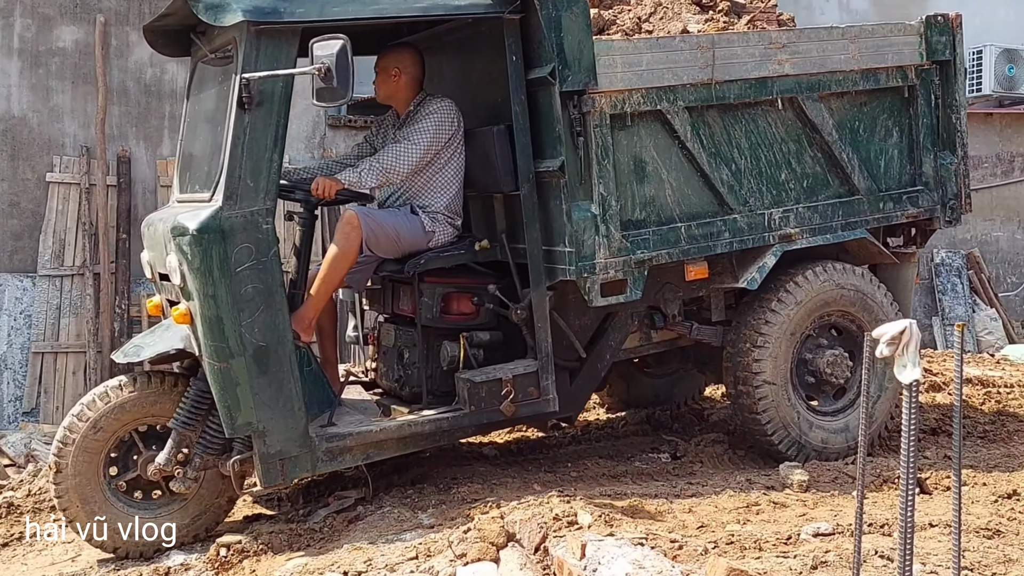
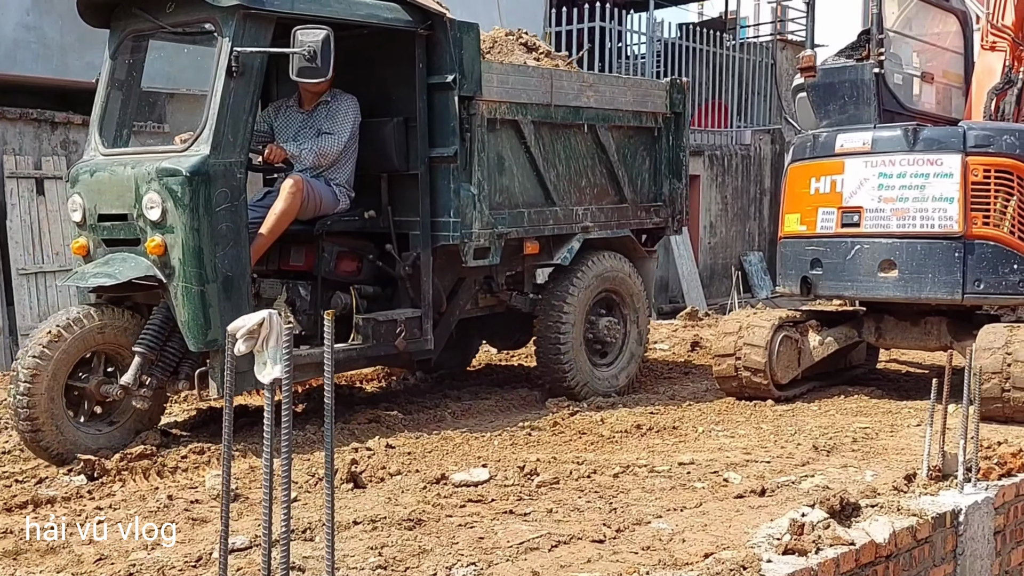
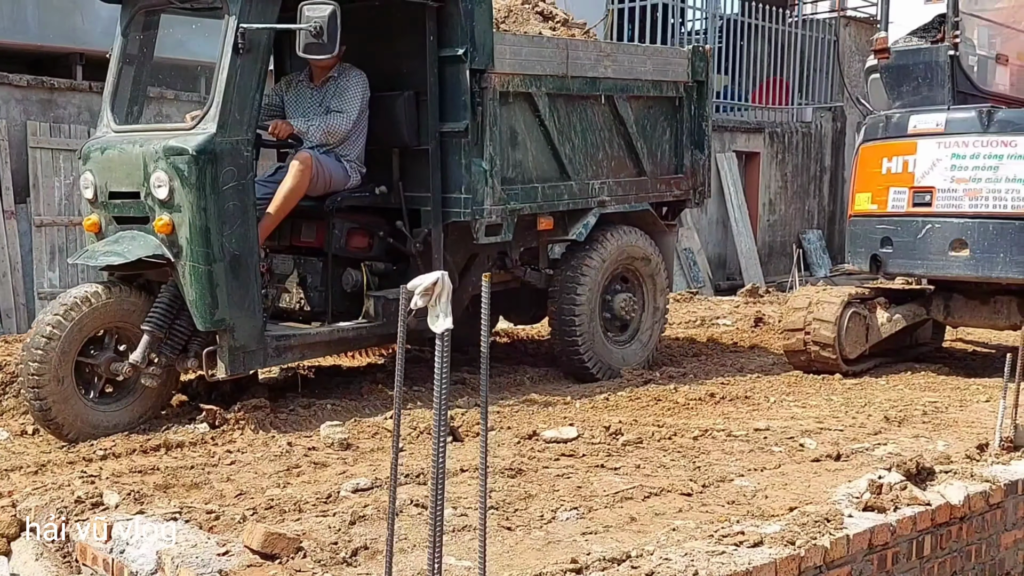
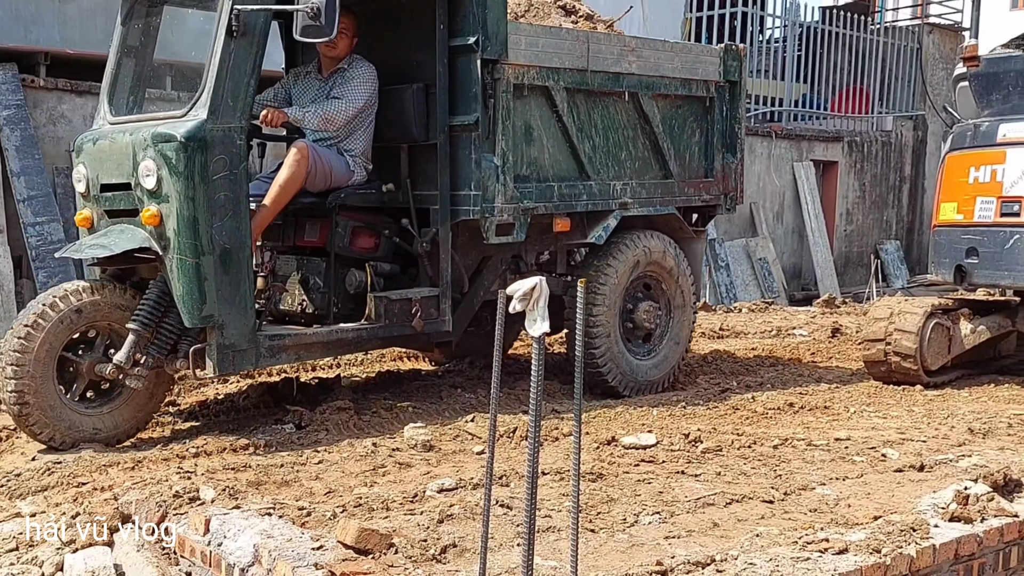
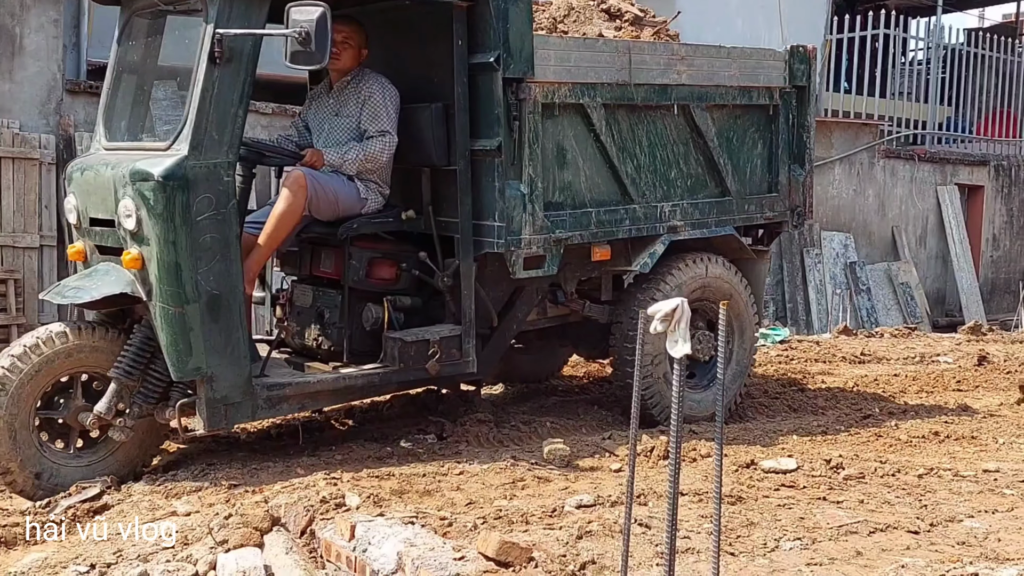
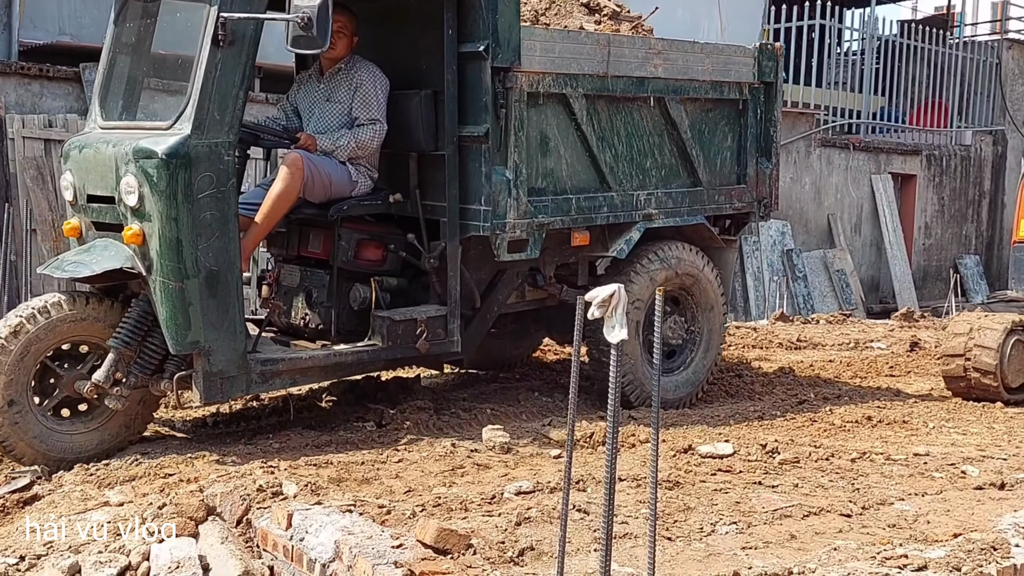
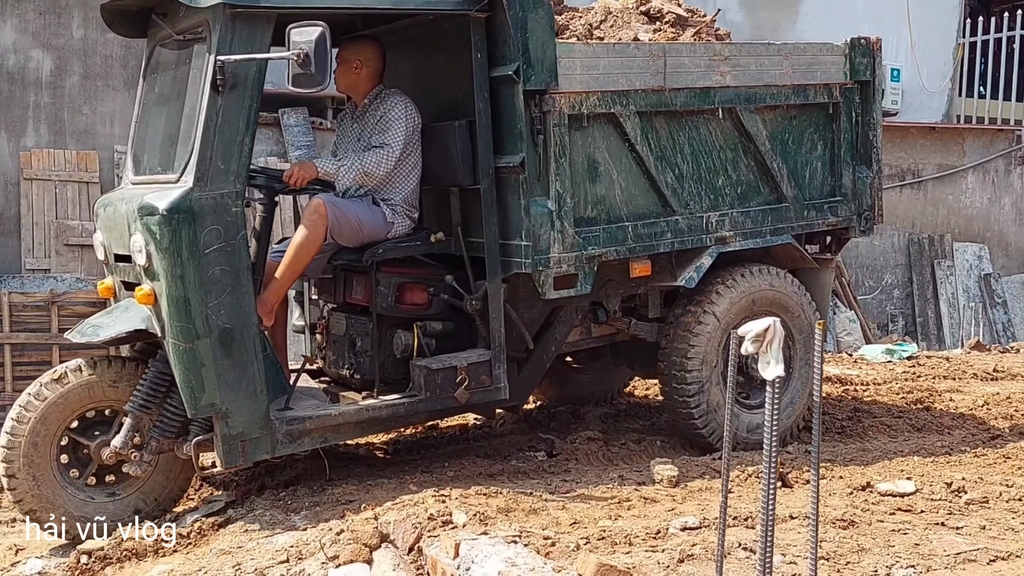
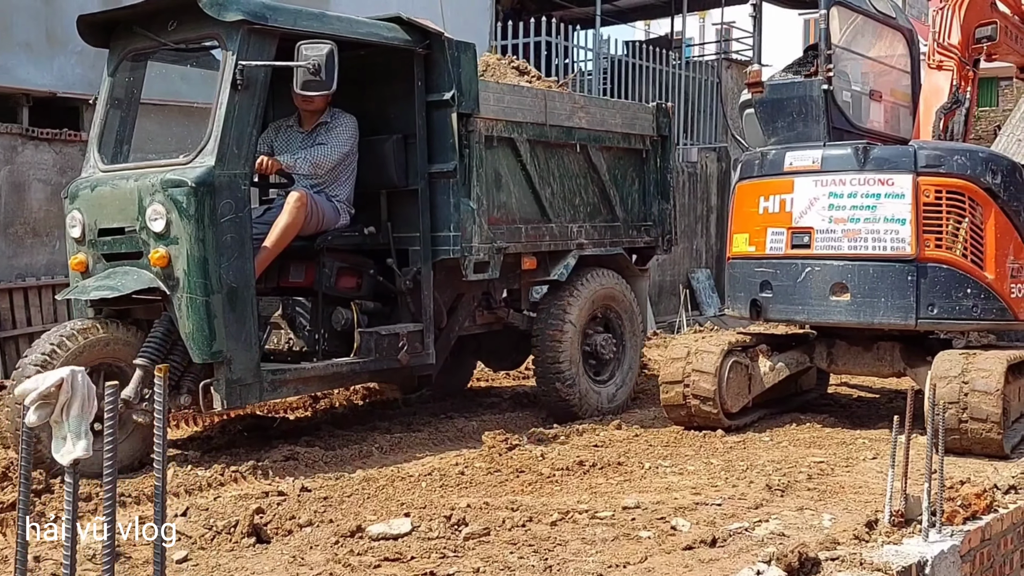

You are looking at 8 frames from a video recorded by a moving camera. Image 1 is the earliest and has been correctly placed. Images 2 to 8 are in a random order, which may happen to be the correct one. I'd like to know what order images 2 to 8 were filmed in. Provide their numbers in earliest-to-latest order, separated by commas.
7, 5, 6, 4, 3, 2, 8
